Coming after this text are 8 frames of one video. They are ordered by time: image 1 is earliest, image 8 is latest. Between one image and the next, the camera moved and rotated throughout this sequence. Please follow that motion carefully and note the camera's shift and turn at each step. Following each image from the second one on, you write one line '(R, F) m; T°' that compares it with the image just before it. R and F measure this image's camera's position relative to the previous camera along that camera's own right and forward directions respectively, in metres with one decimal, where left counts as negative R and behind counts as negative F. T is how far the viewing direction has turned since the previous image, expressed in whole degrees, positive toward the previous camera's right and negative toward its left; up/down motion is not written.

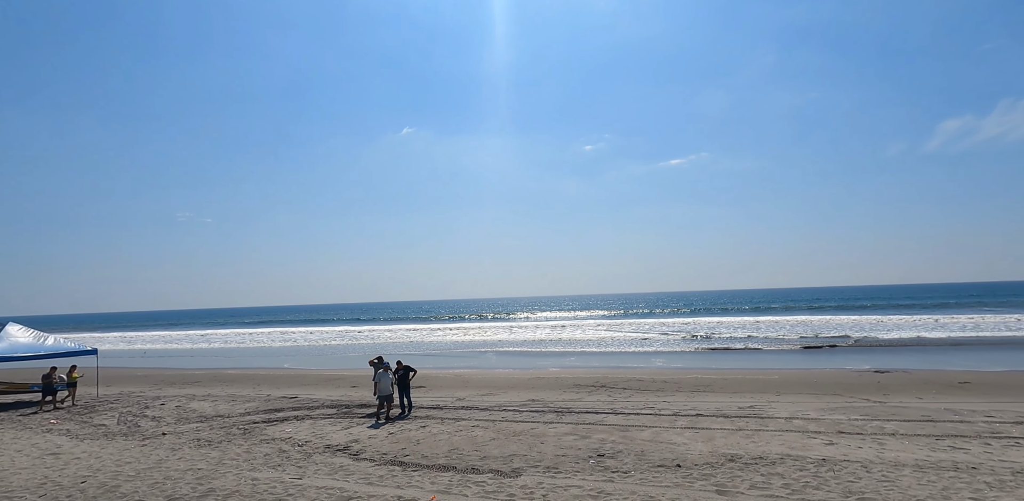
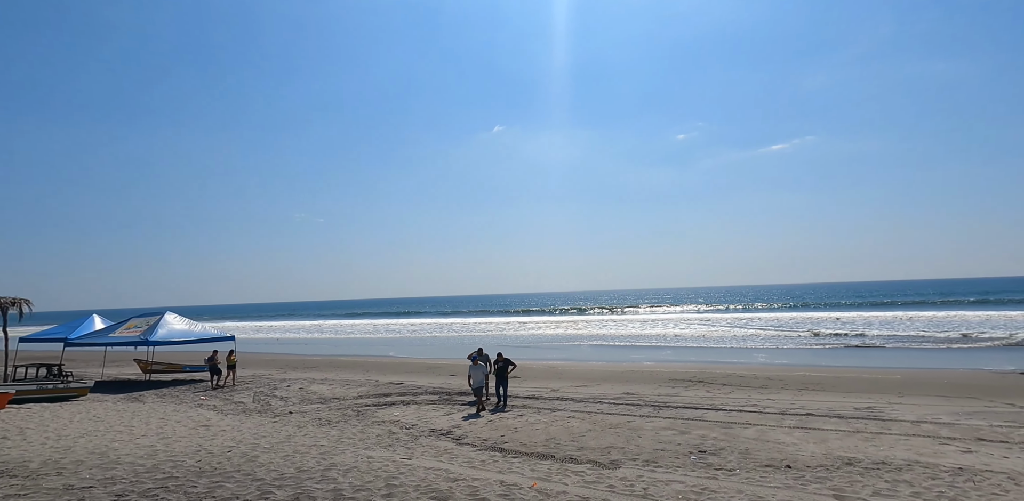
(-0.1, -0.1) m; -10°
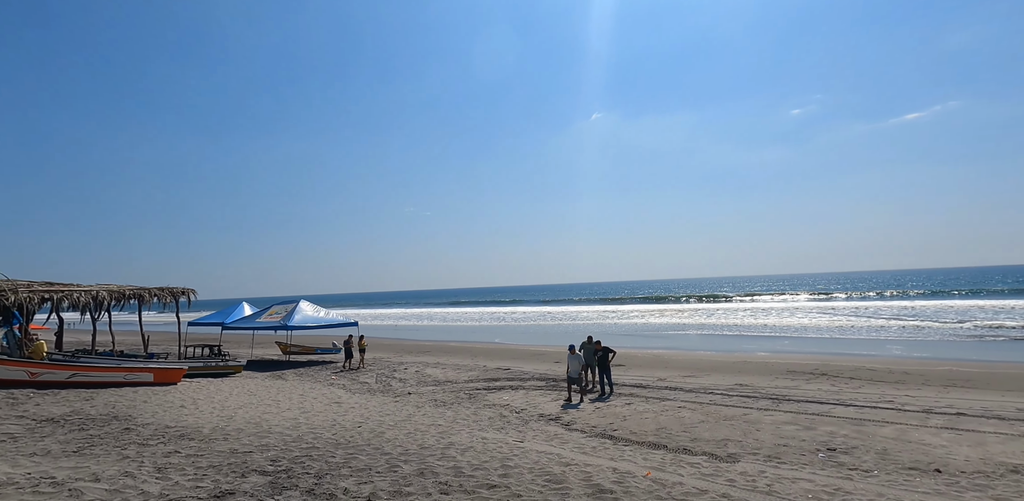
(-0.1, -0.1) m; -10°
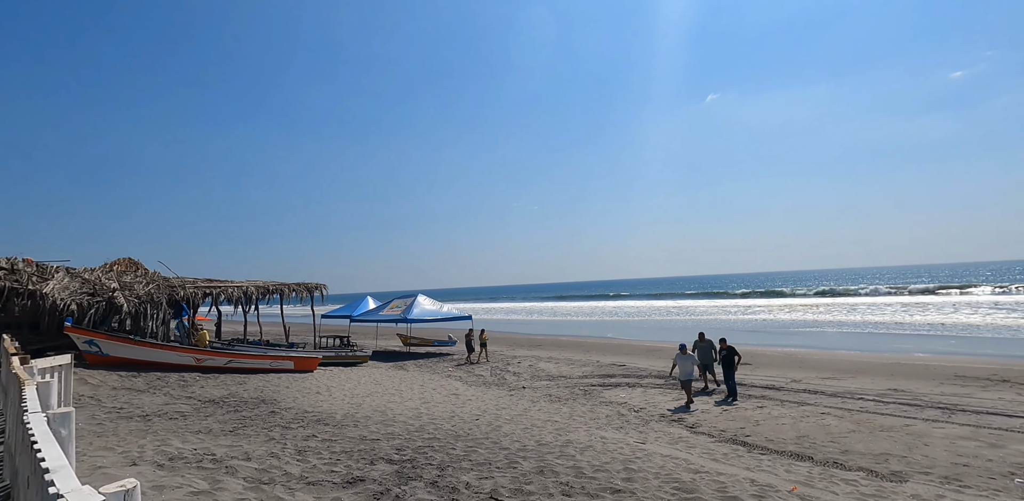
(-0.1, +0.2) m; -11°
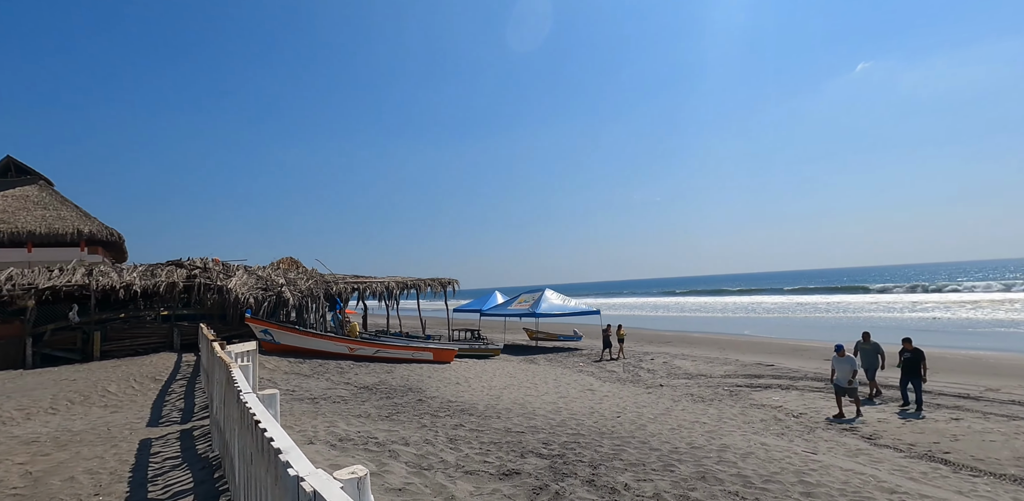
(-0.3, +0.1) m; -13°
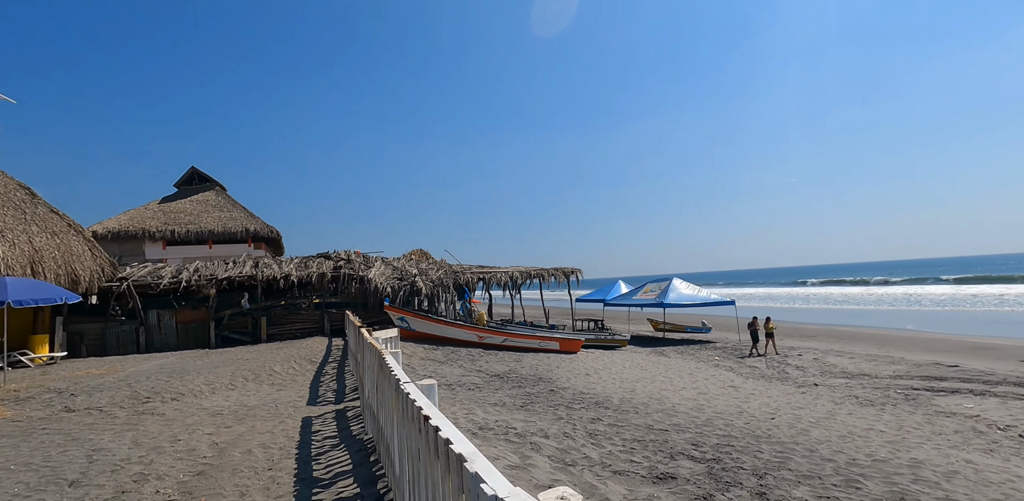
(-0.2, +0.3) m; -12°
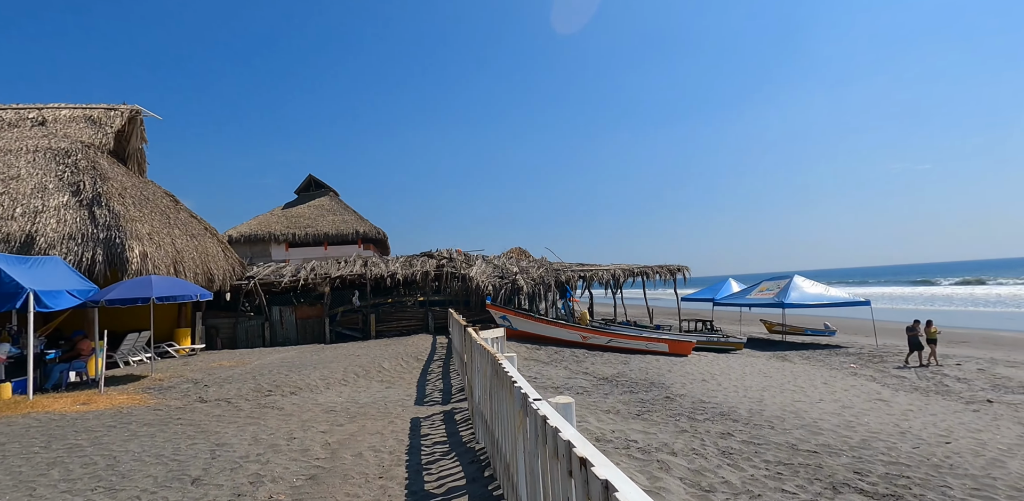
(-0.2, +0.5) m; -10°
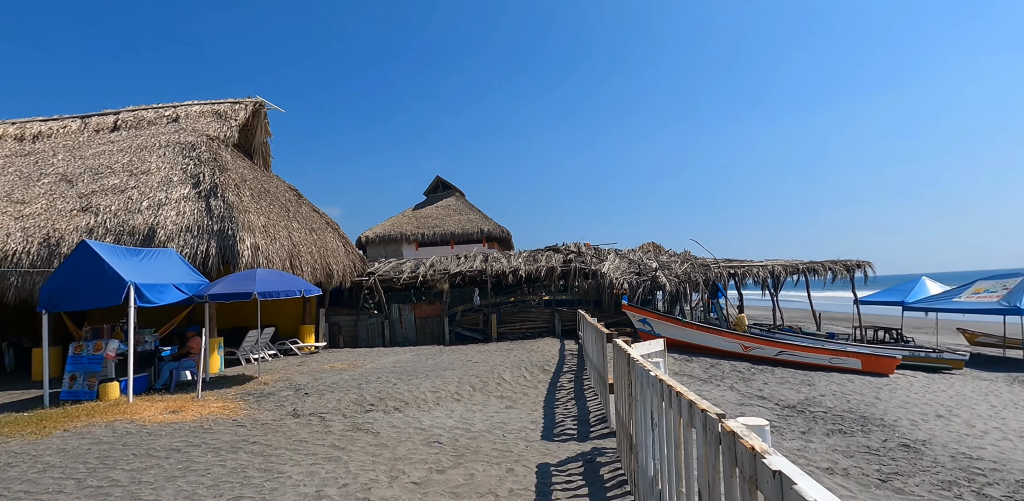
(-0.4, +2.0) m; -13°
